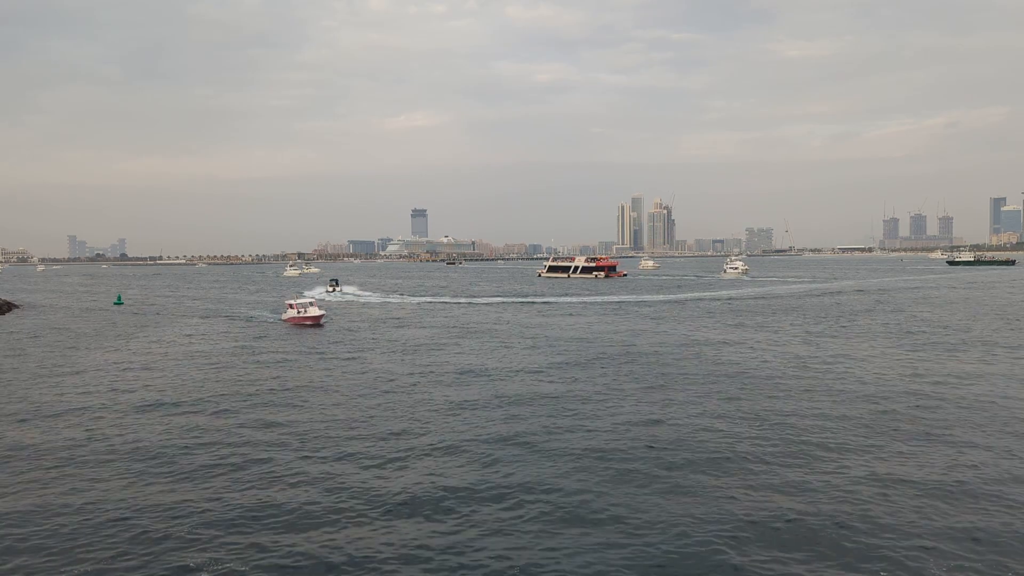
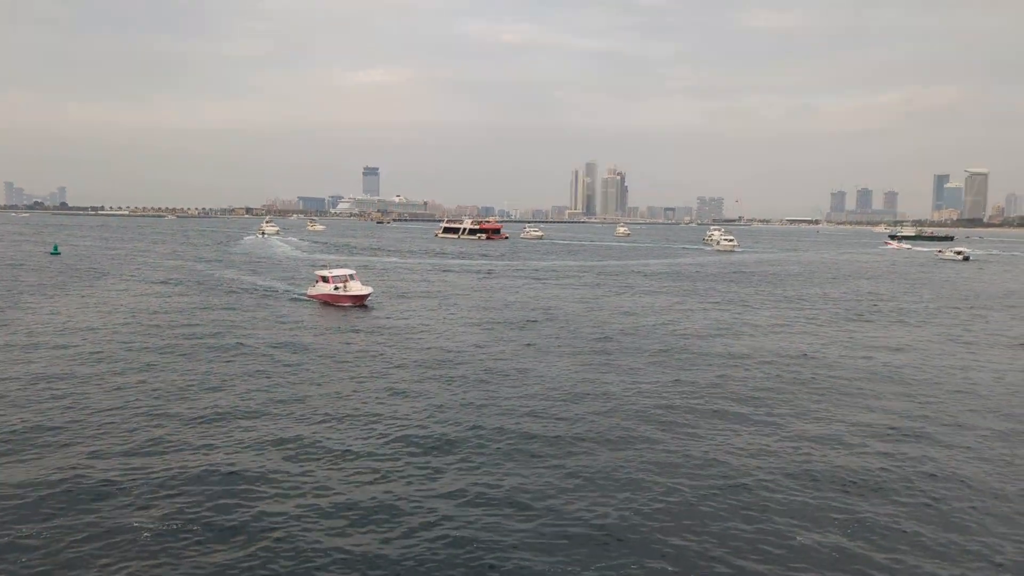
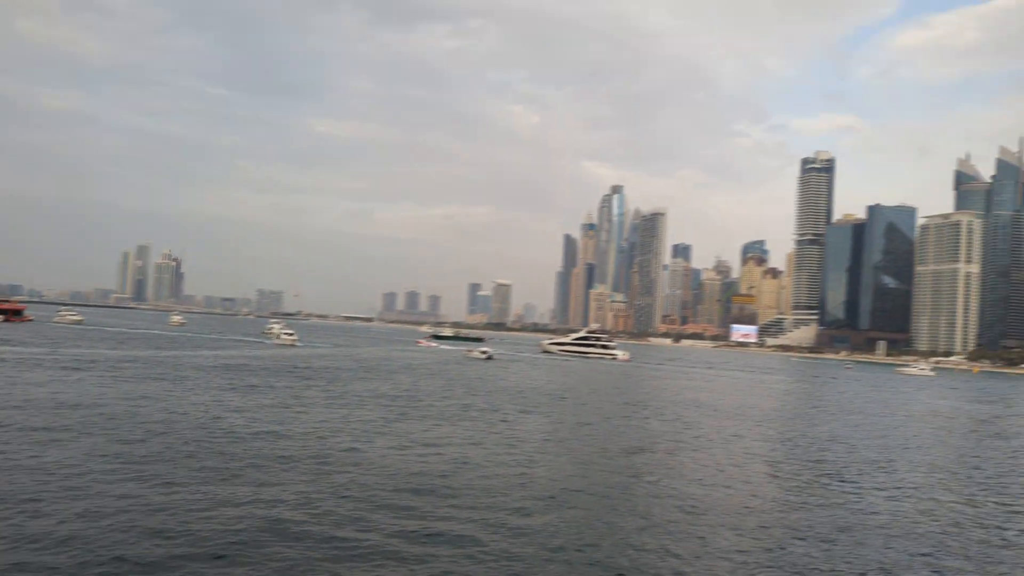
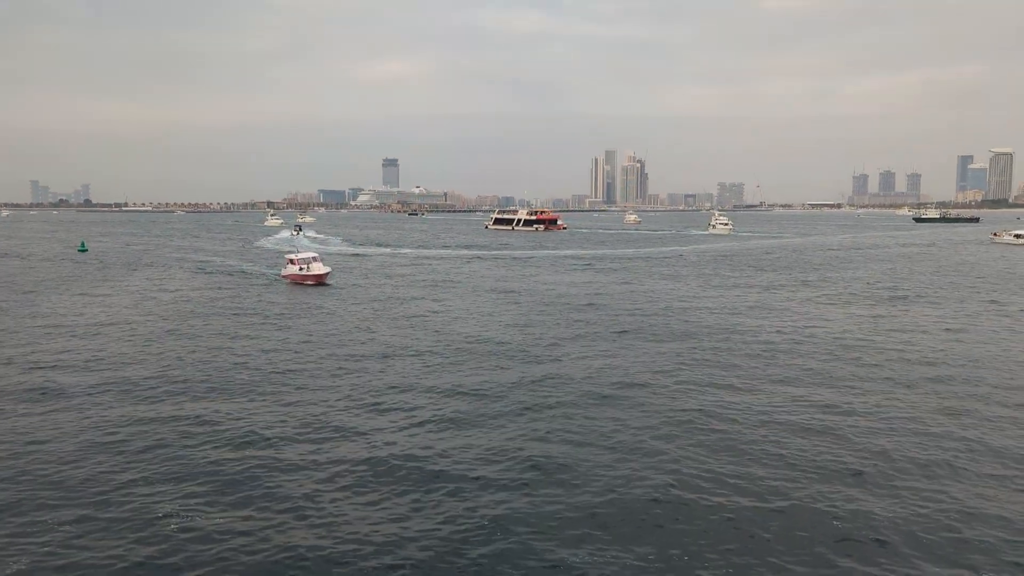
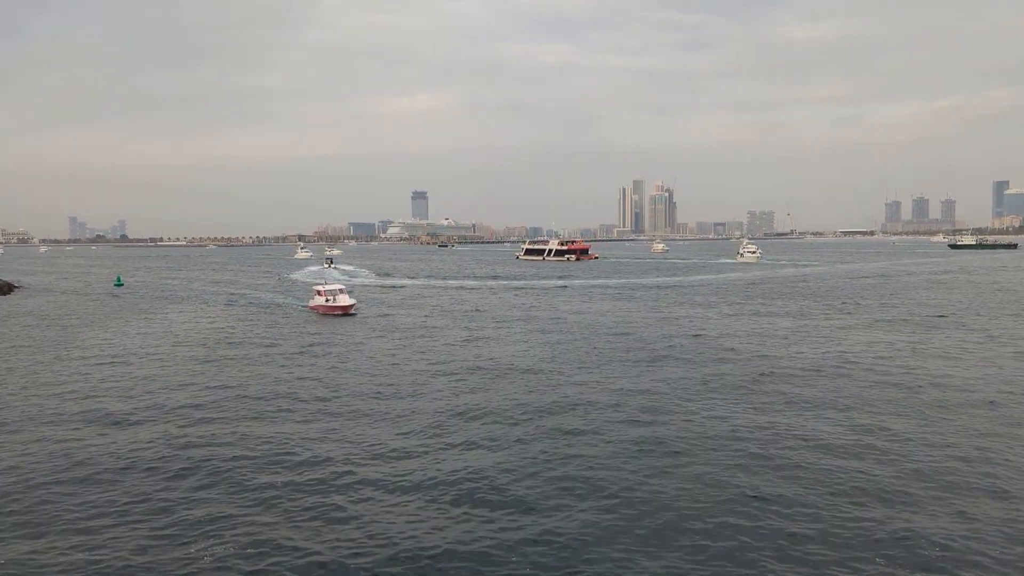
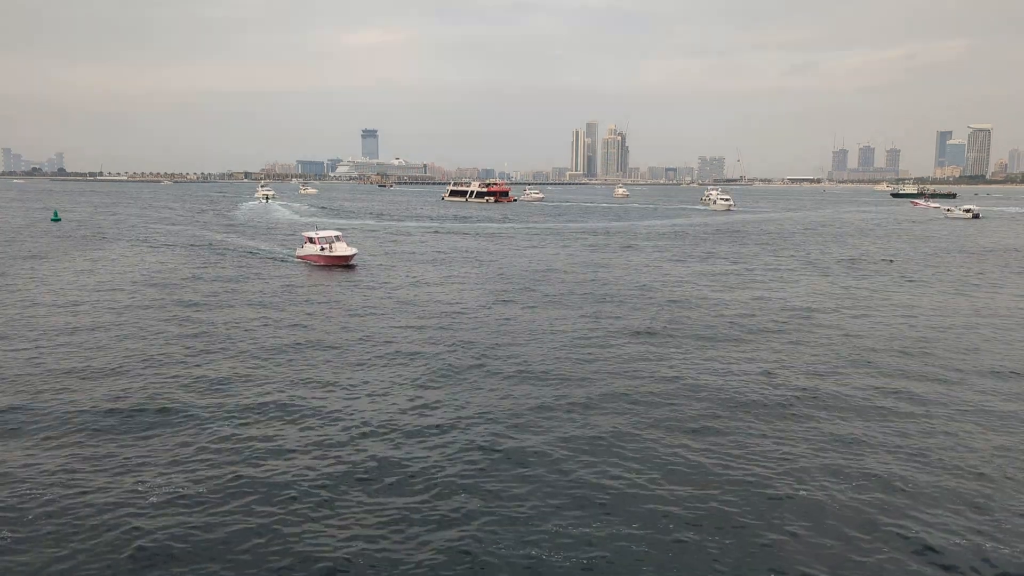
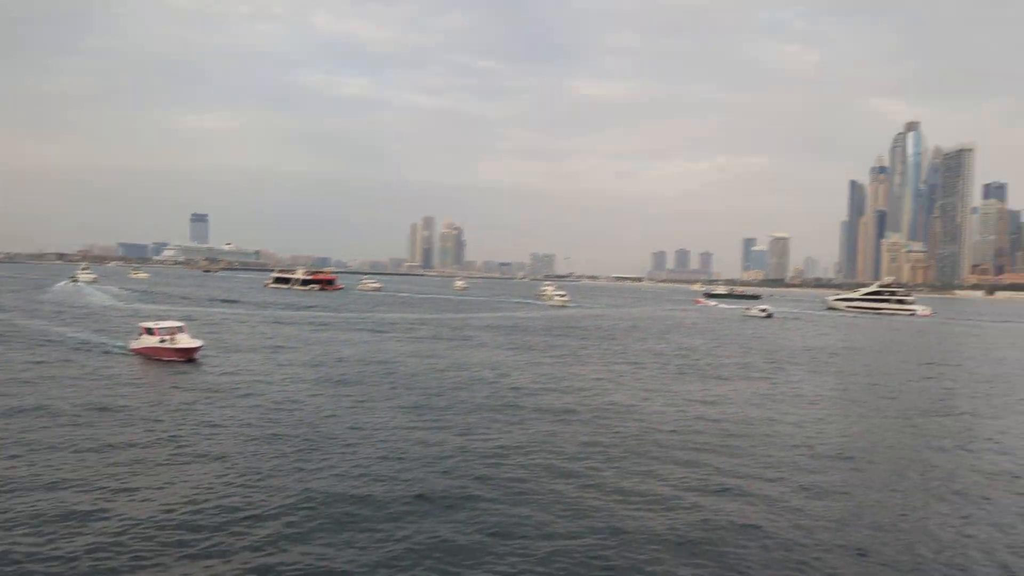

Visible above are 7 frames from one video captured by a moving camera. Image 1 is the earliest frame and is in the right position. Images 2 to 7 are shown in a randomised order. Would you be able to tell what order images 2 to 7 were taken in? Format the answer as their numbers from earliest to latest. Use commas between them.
5, 4, 6, 2, 7, 3
